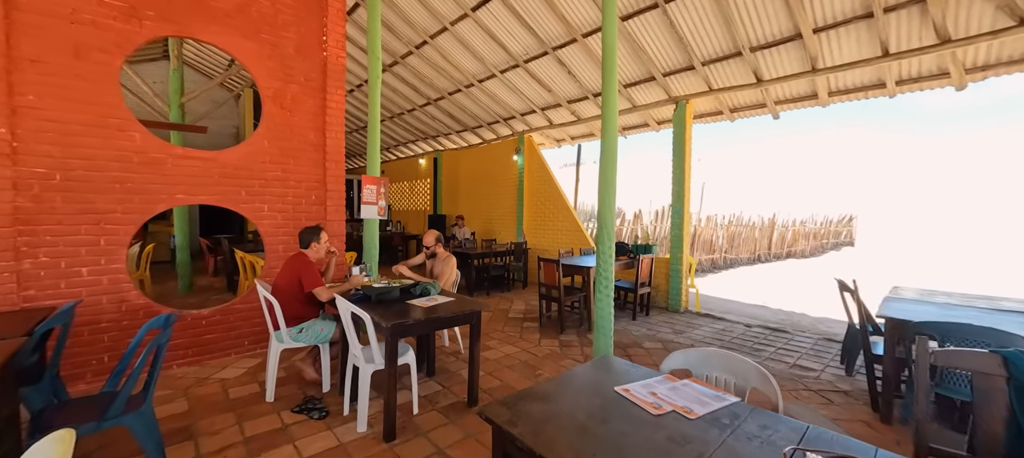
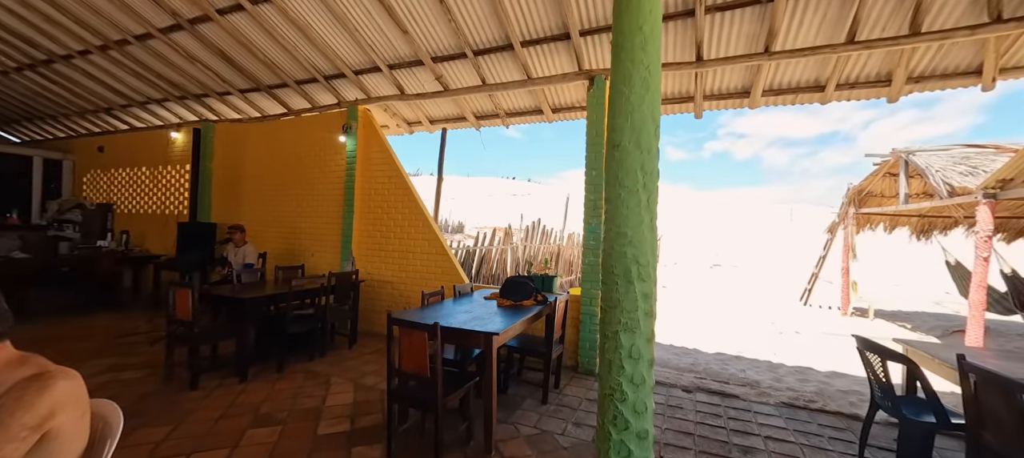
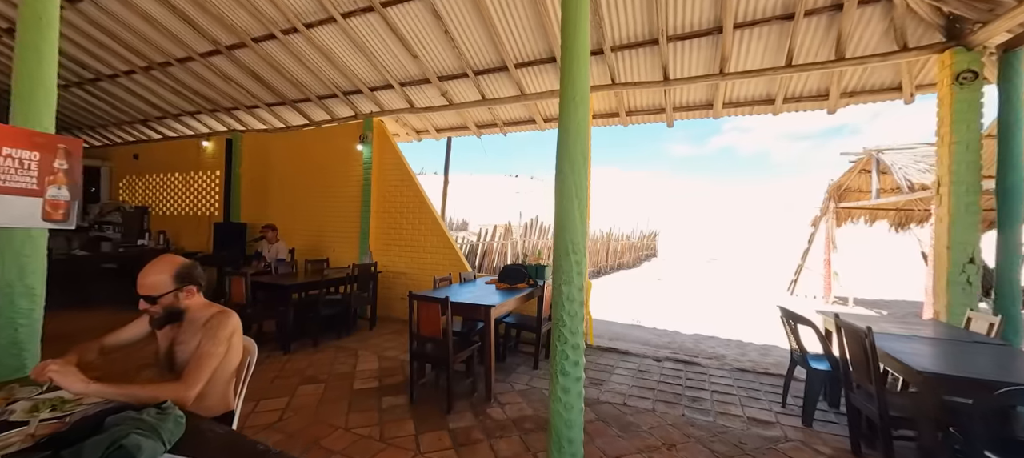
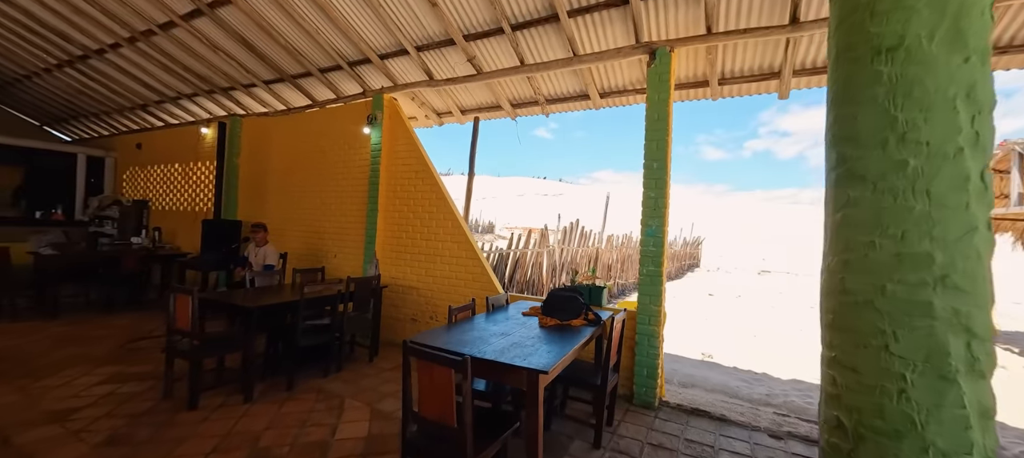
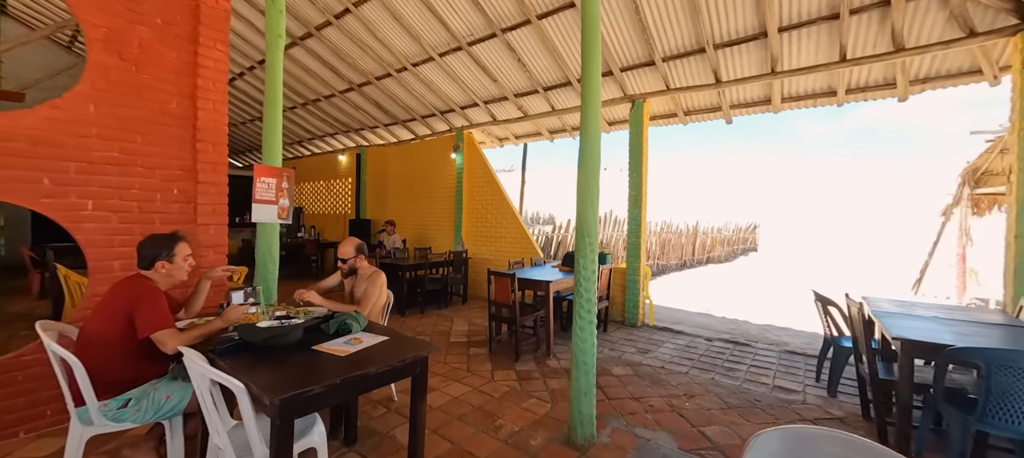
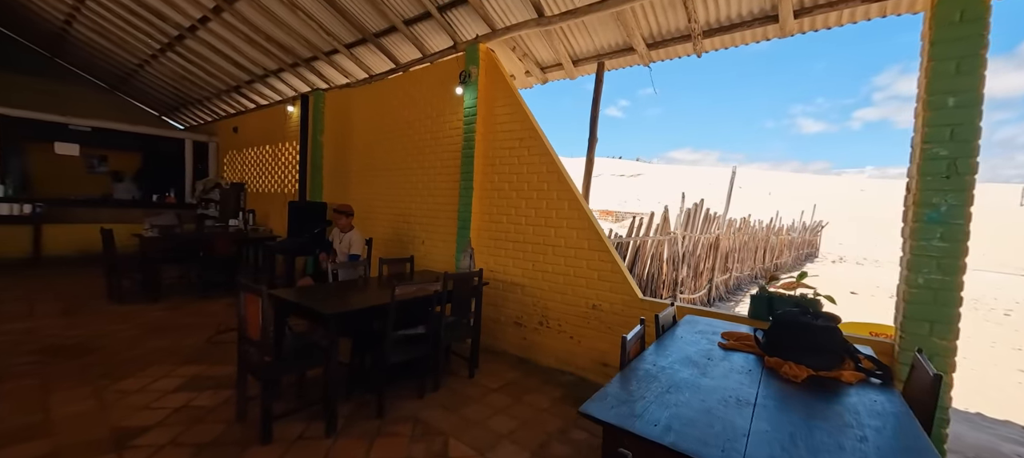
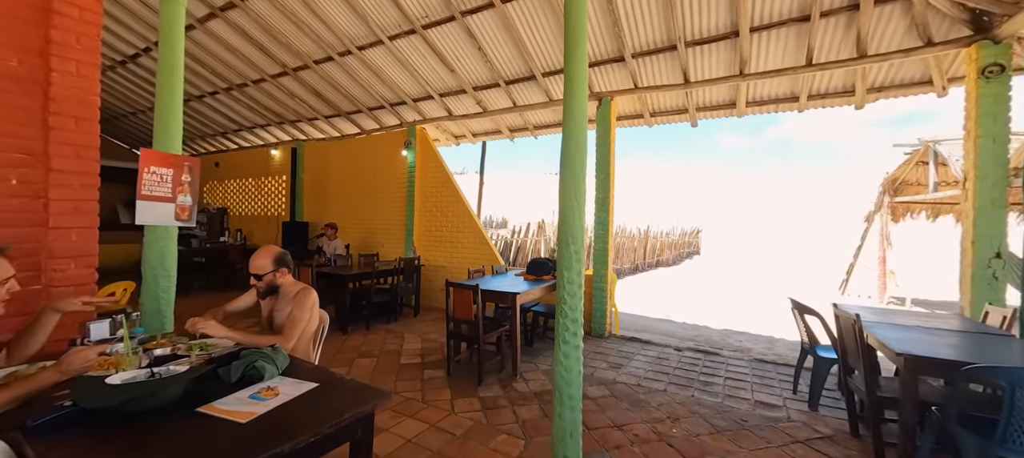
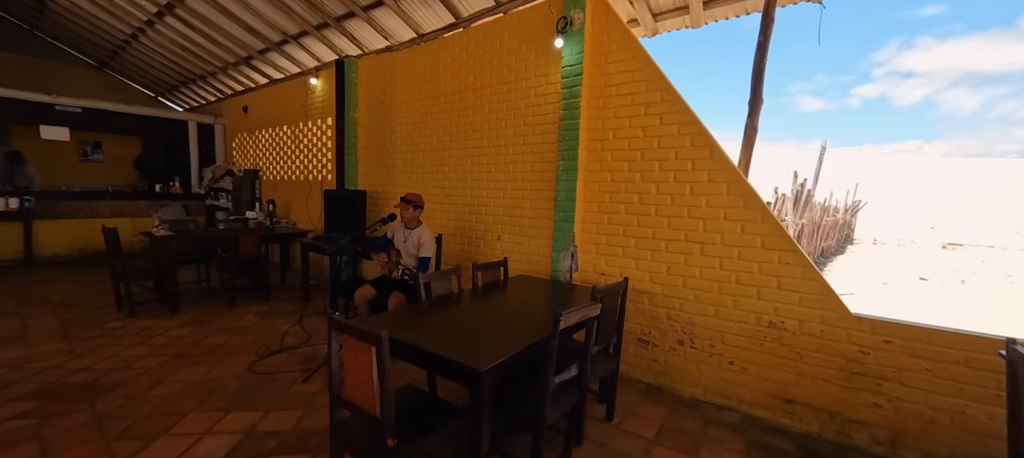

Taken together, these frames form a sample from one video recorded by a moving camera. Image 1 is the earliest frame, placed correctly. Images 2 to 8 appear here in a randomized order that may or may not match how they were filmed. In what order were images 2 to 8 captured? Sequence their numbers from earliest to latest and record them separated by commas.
5, 7, 3, 2, 4, 6, 8
